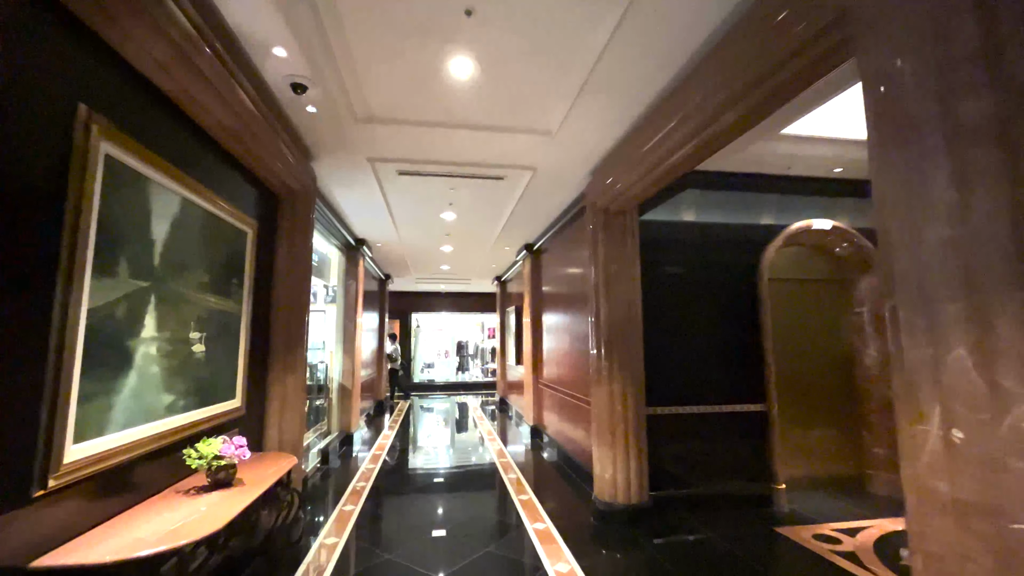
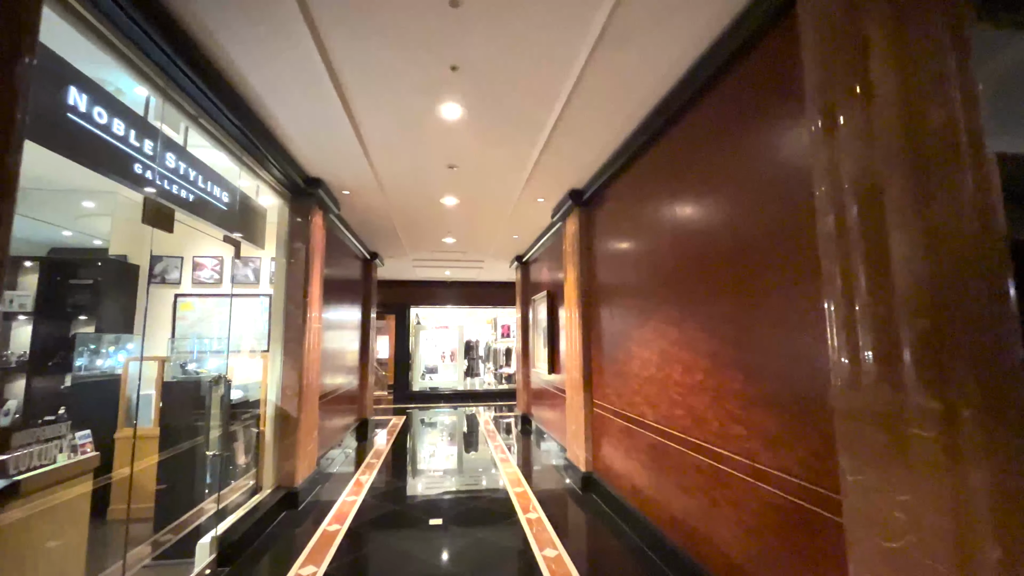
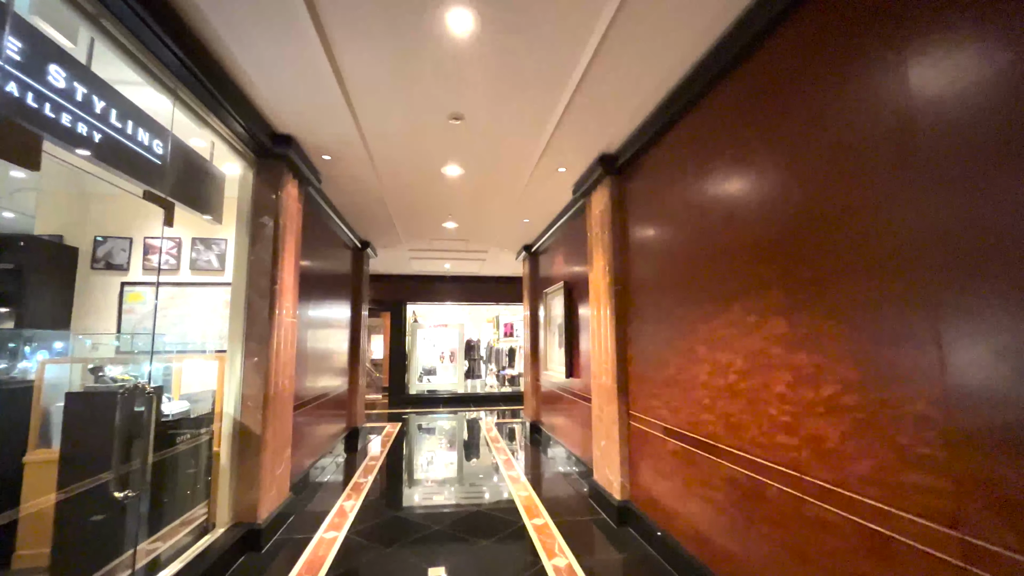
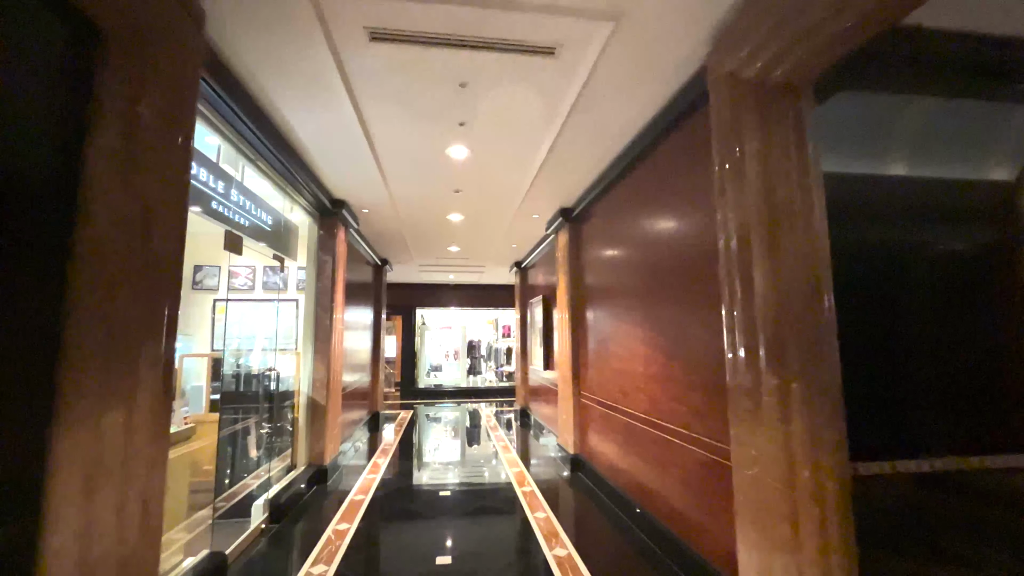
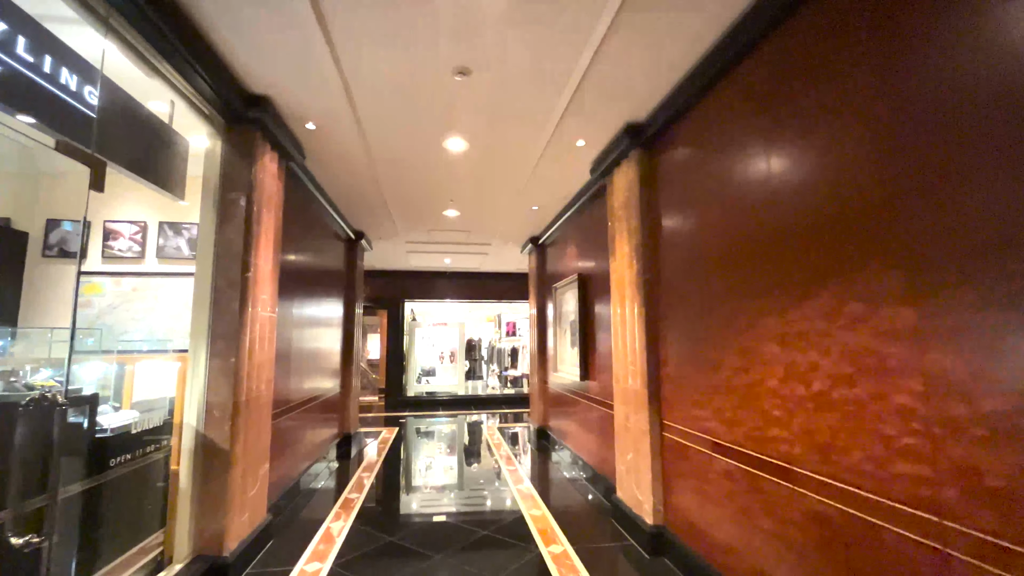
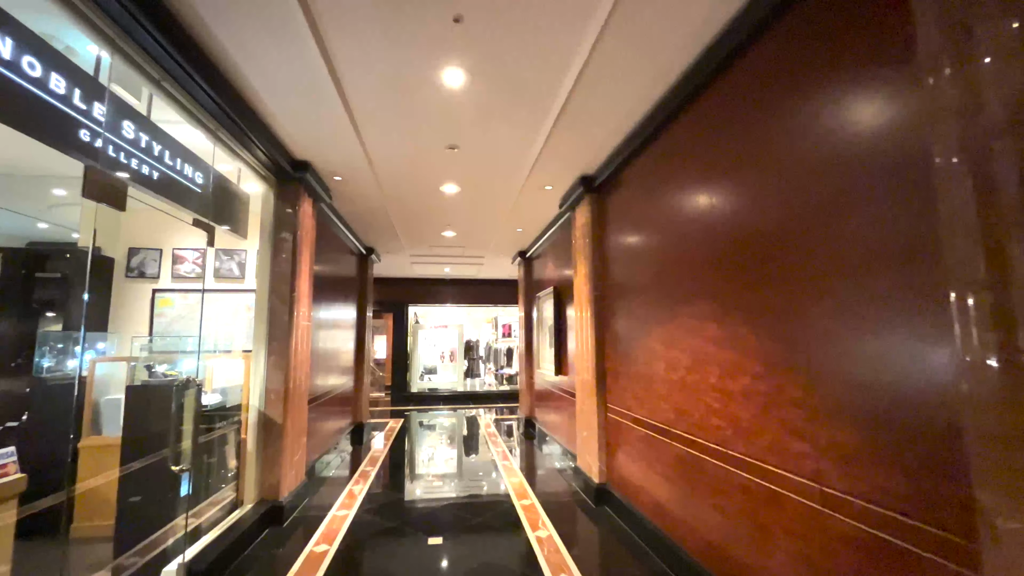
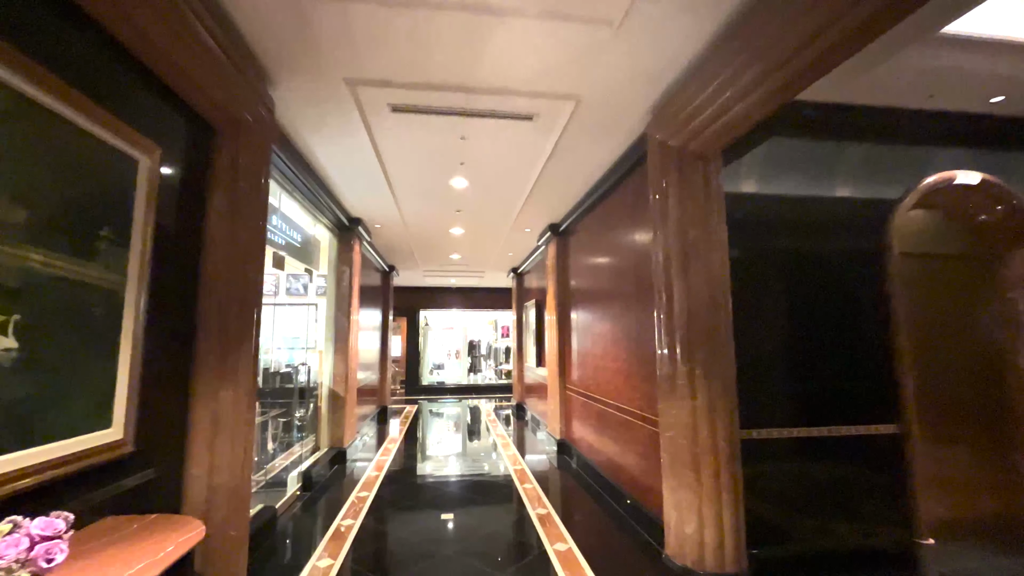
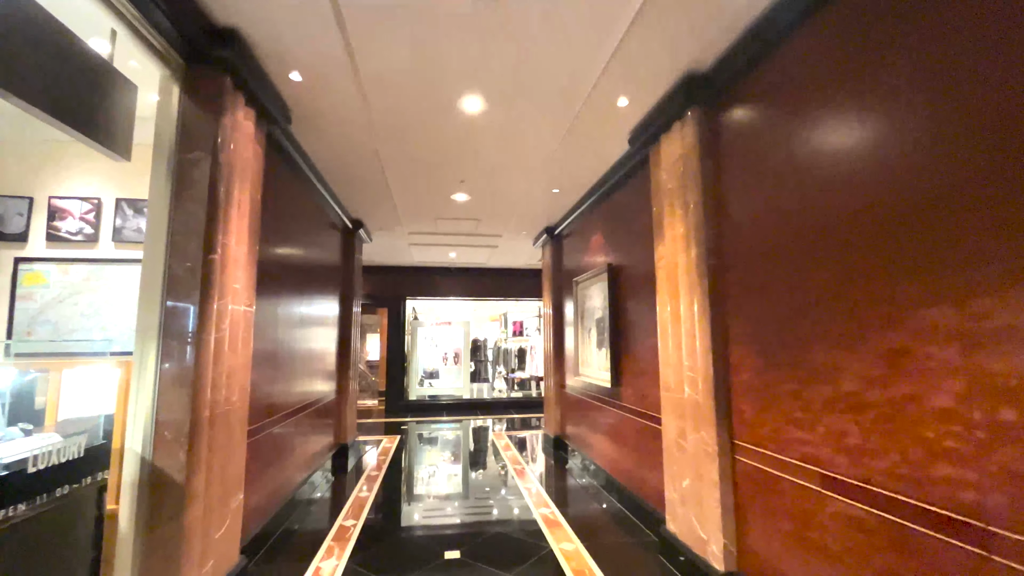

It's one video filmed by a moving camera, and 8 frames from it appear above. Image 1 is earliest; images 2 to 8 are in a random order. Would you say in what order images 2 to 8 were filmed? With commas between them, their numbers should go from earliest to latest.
7, 4, 2, 6, 3, 5, 8
